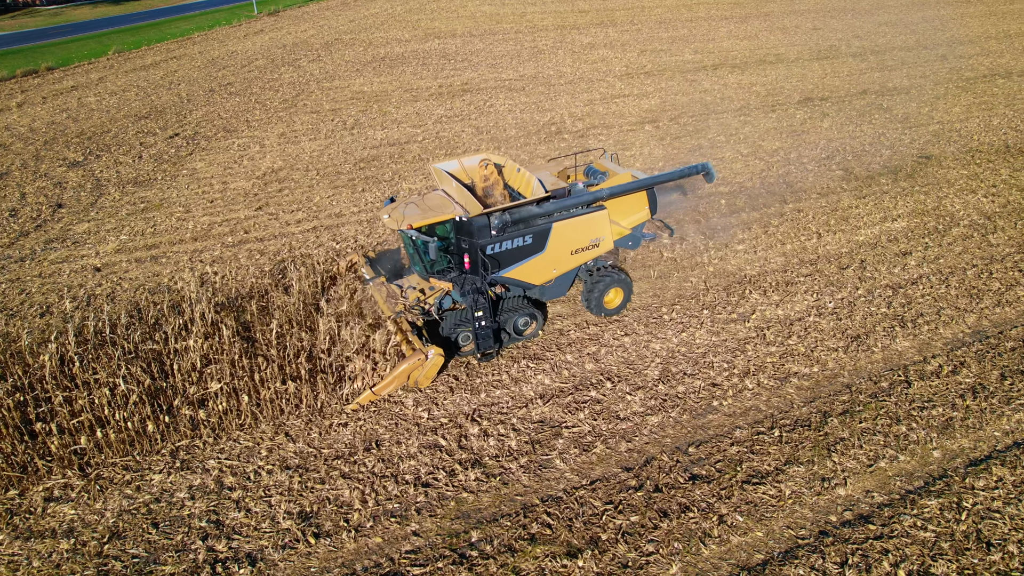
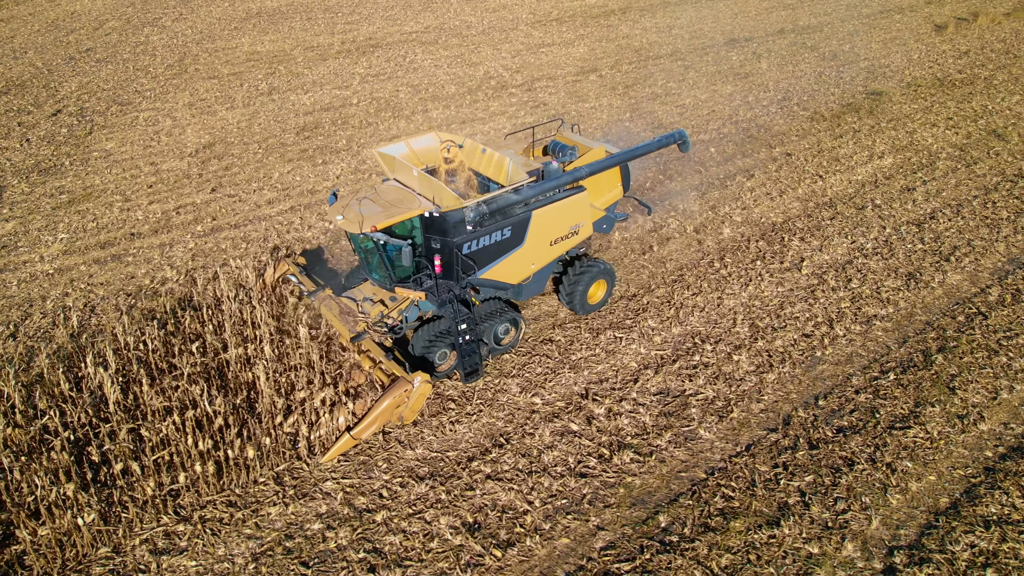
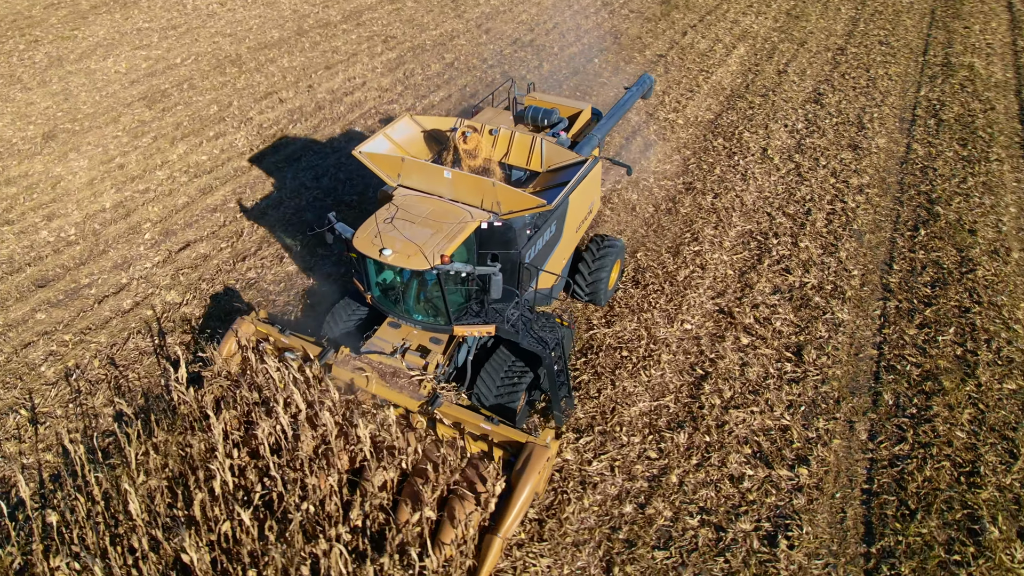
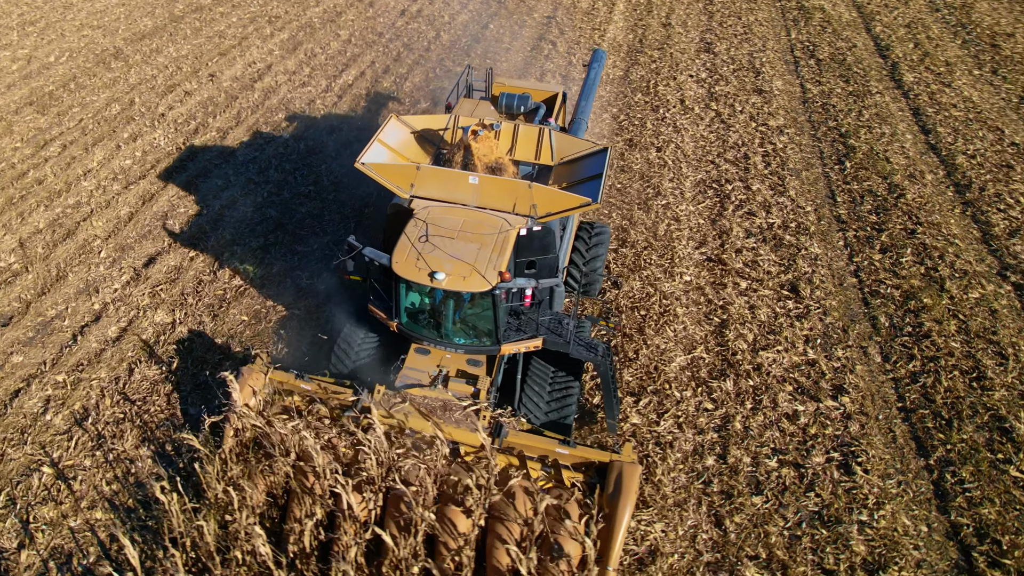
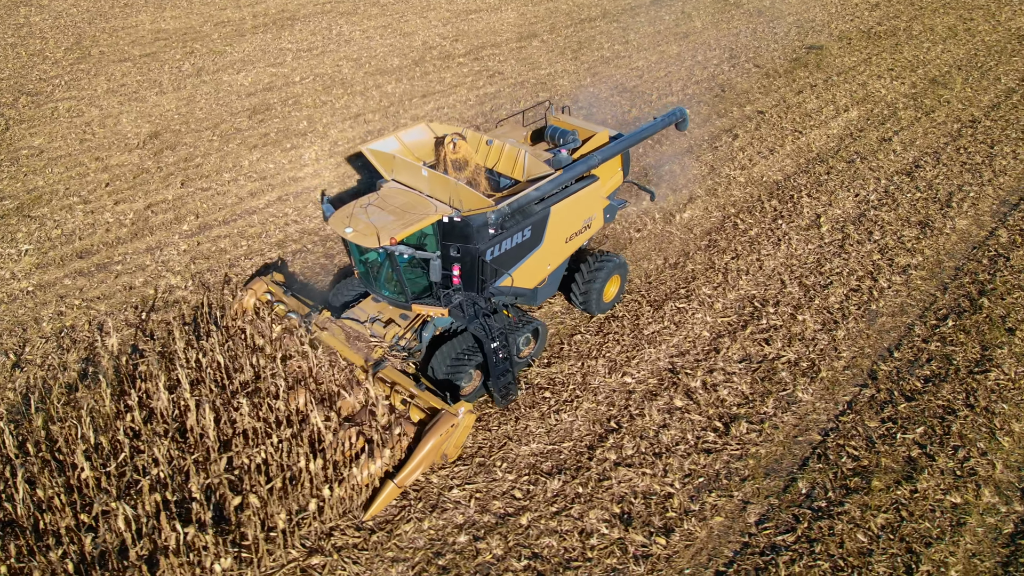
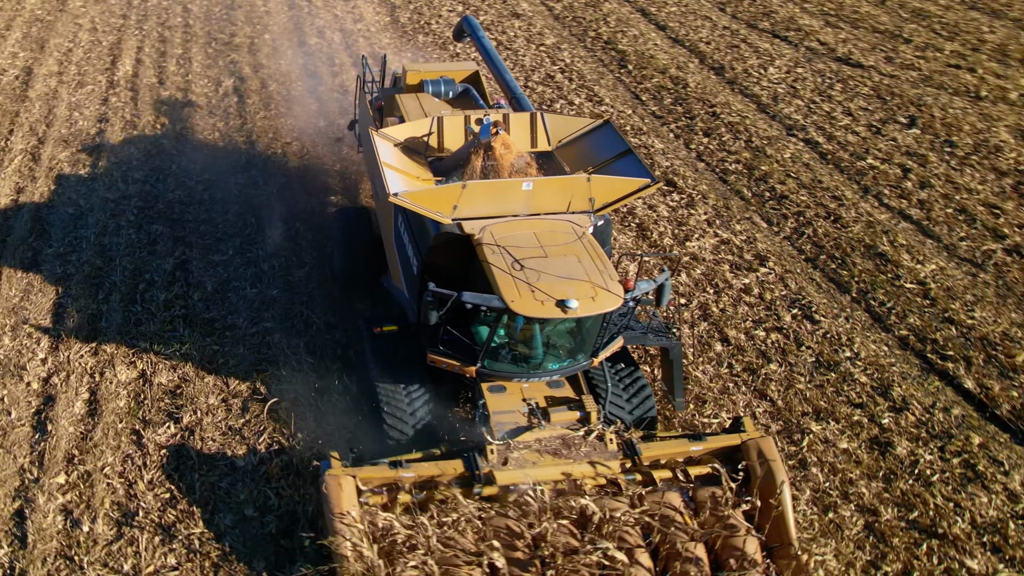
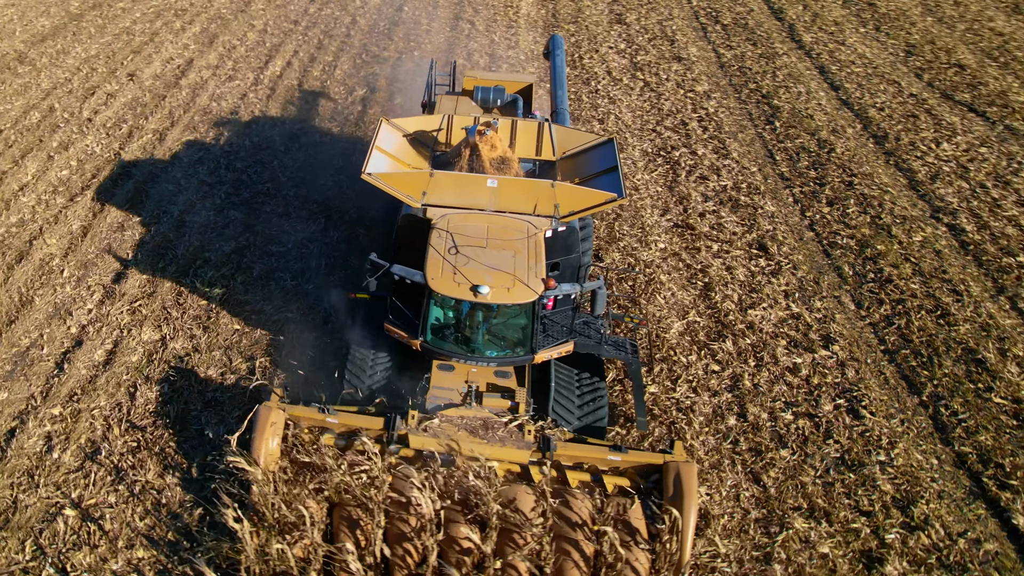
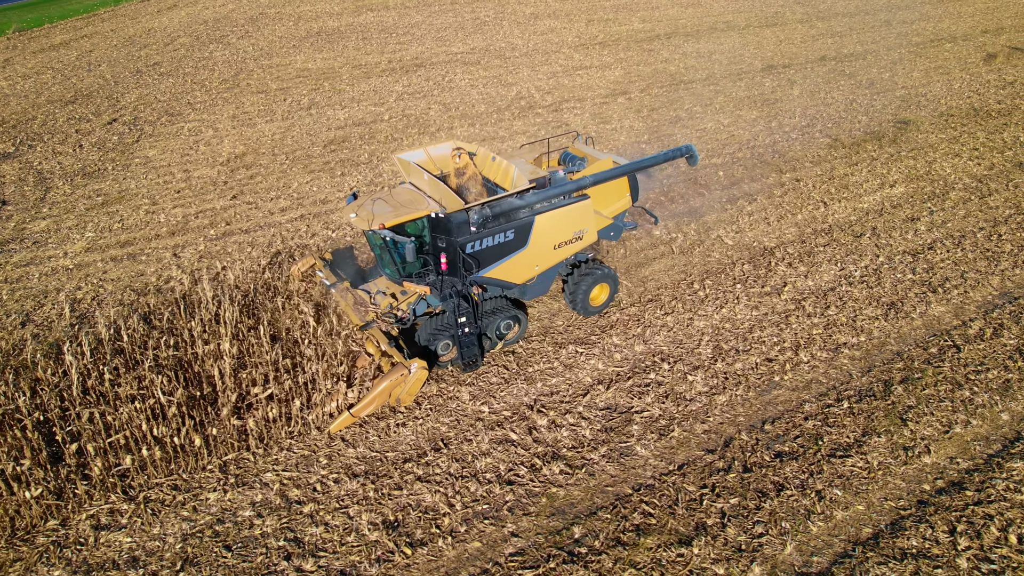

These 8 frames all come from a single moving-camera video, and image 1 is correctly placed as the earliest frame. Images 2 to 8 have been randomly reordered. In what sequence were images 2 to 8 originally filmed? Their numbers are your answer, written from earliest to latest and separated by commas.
8, 2, 5, 3, 4, 7, 6
